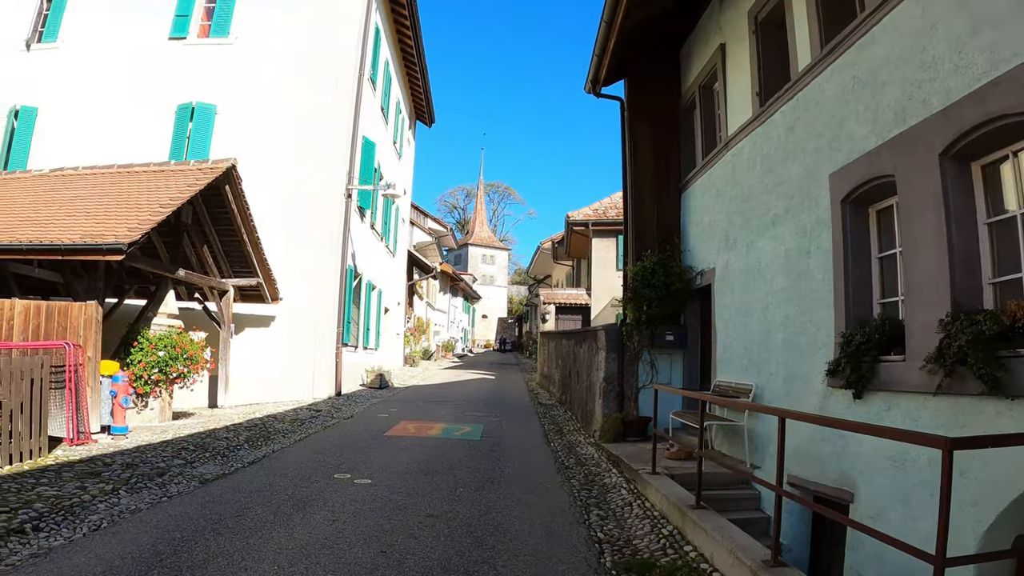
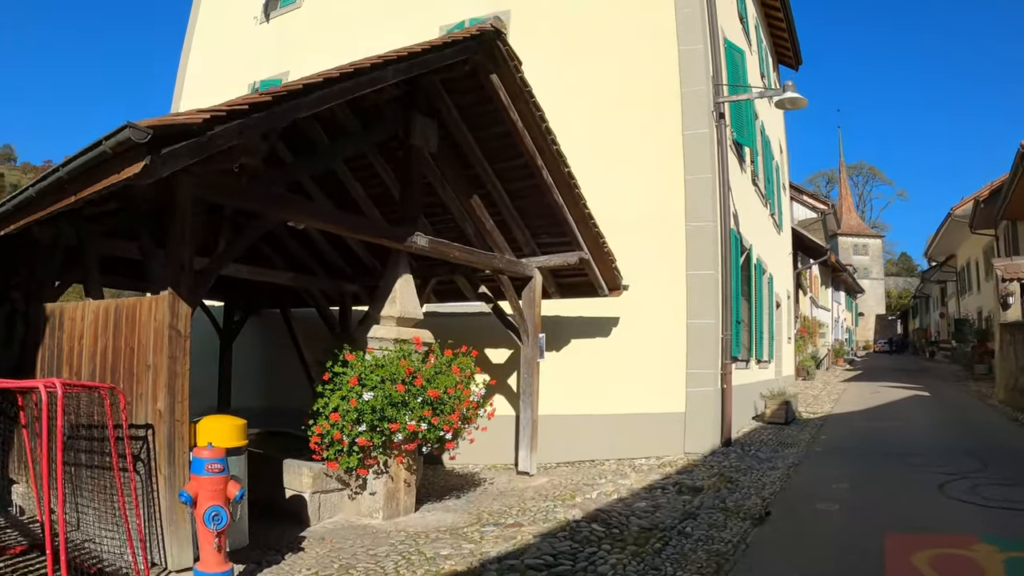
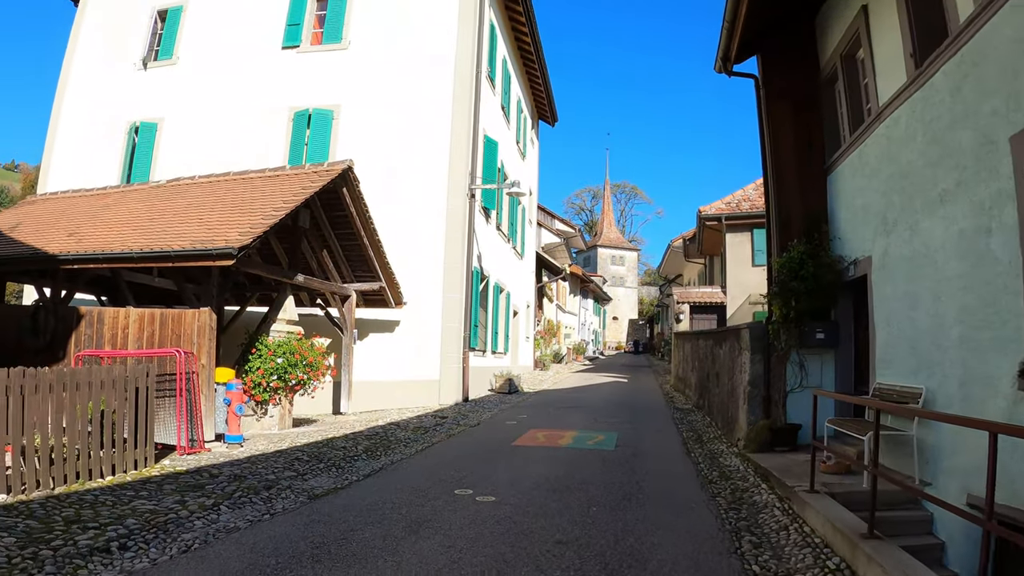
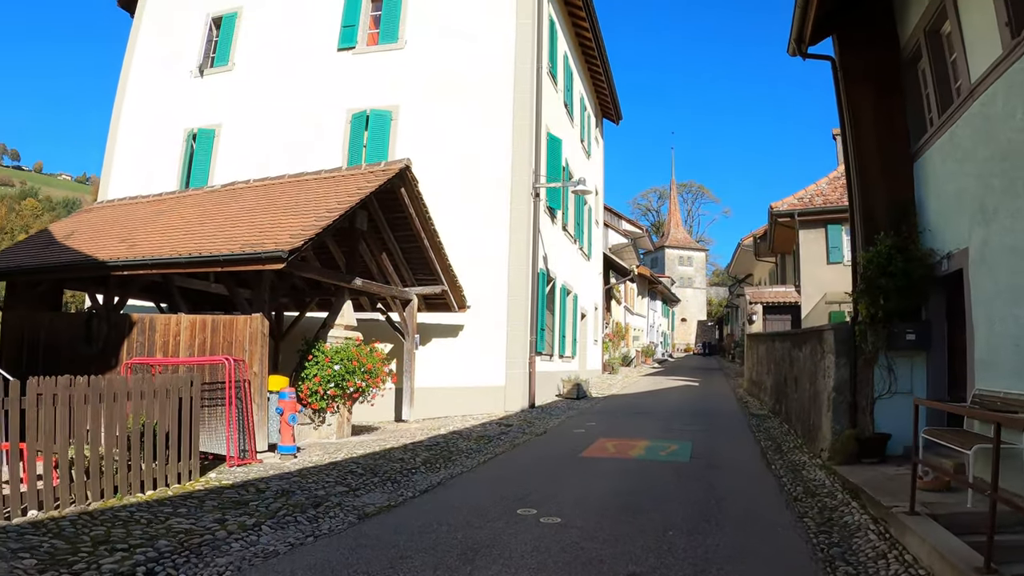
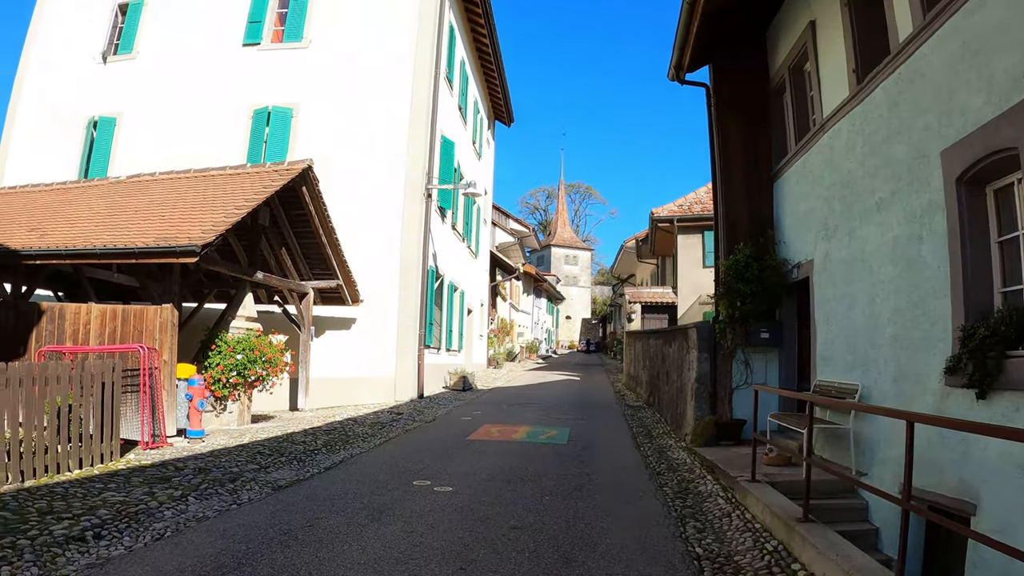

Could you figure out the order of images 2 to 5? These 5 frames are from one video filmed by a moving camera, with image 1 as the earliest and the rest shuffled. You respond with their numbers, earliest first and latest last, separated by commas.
5, 3, 4, 2
